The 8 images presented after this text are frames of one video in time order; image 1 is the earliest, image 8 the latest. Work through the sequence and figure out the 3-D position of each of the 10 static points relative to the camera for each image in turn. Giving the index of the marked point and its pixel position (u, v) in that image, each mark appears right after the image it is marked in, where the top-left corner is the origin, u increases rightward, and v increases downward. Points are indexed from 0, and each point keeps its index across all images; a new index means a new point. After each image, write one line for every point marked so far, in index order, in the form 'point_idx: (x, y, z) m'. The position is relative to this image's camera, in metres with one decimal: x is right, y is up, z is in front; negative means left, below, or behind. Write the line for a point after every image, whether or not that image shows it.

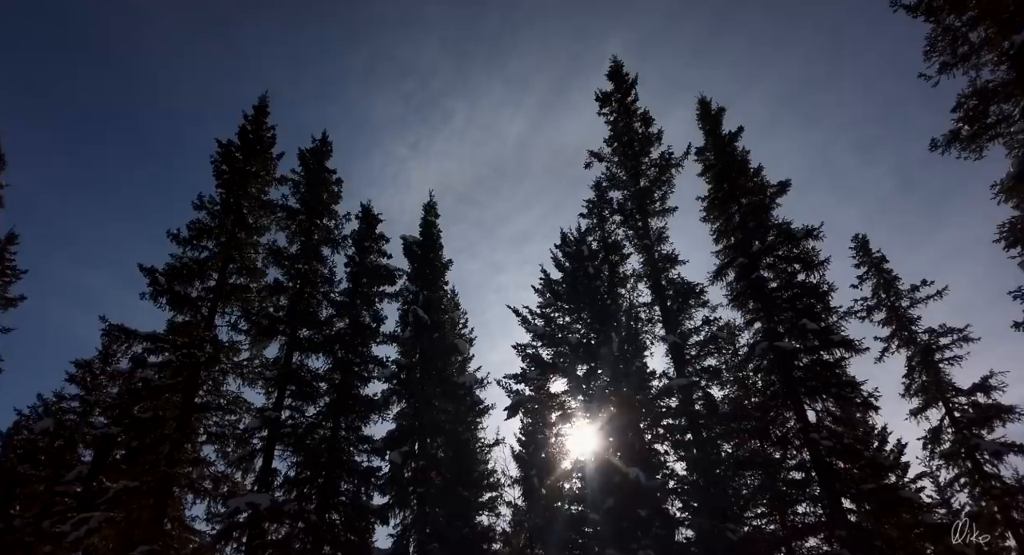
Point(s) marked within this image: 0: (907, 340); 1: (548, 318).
0: (+12.6, -2.0, +19.9) m
1: (+1.0, -1.2, +18.2) m
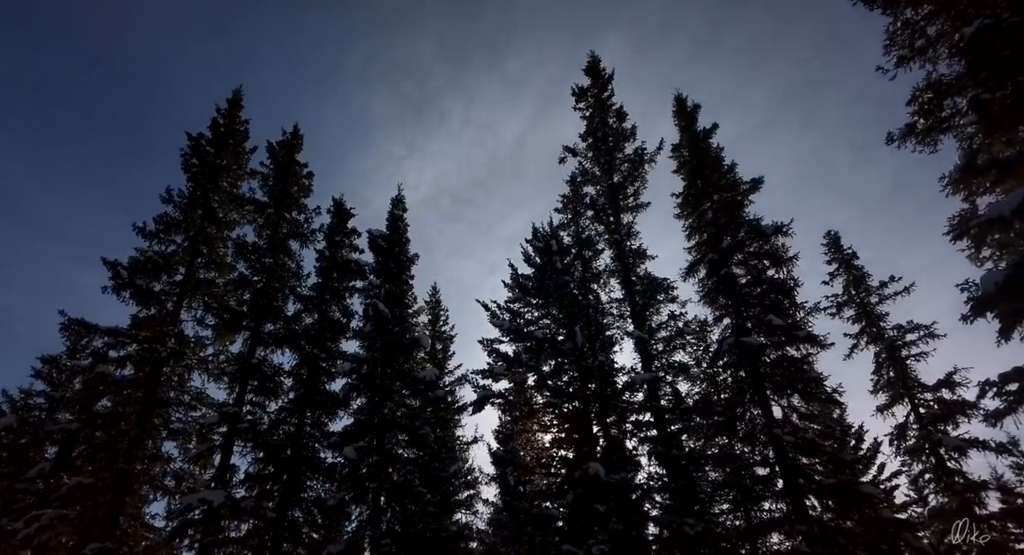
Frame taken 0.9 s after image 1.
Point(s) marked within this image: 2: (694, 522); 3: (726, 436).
0: (+11.7, -1.9, +20.0) m
1: (+0.1, -1.1, +18.0) m
2: (+3.9, -5.4, +13.7) m
3: (+6.0, -4.4, +17.0) m
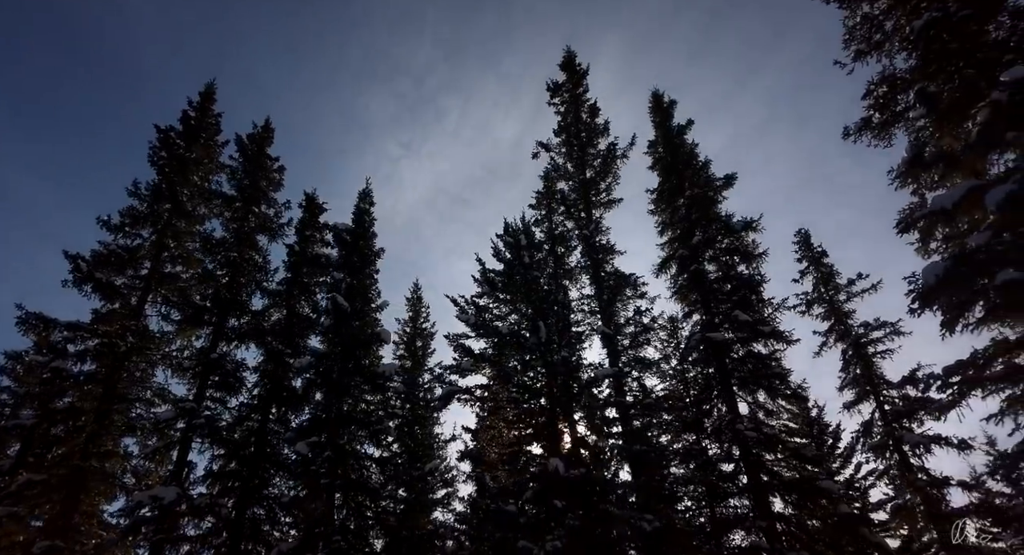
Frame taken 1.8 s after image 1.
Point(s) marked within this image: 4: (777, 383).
0: (+10.7, -1.8, +20.0) m
1: (-0.9, -0.9, +17.9) m
2: (+3.0, -5.3, +13.6) m
3: (+5.0, -4.3, +16.9) m
4: (+7.3, -2.9, +16.9) m
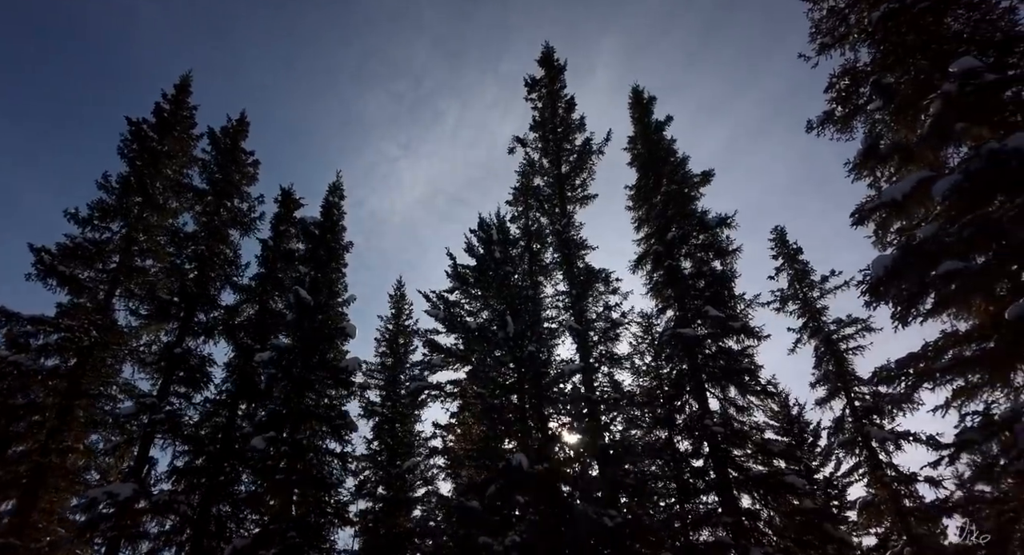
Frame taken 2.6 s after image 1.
0: (+9.8, -1.7, +20.0) m
1: (-1.7, -0.8, +17.8) m
2: (+2.3, -5.2, +13.5) m
3: (+4.2, -4.1, +16.9) m
4: (+6.5, -2.8, +16.8) m
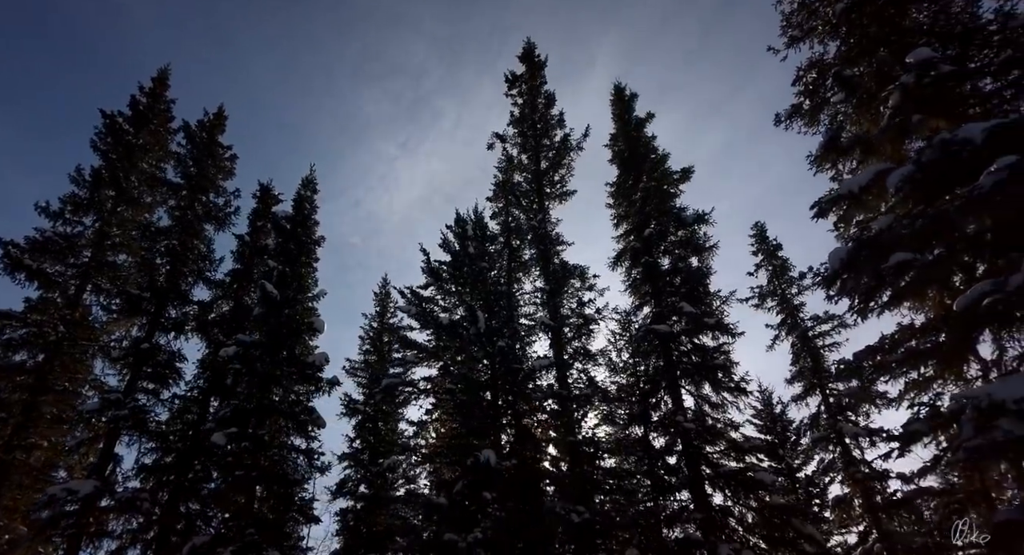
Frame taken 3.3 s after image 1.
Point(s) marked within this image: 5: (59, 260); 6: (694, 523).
0: (+9.1, -1.6, +20.0) m
1: (-2.4, -0.7, +17.6) m
2: (+1.6, -5.1, +13.4) m
3: (+3.5, -4.0, +16.8) m
4: (+5.8, -2.7, +16.8) m
5: (-14.1, +0.6, +19.1) m
6: (+4.1, -5.5, +13.9) m
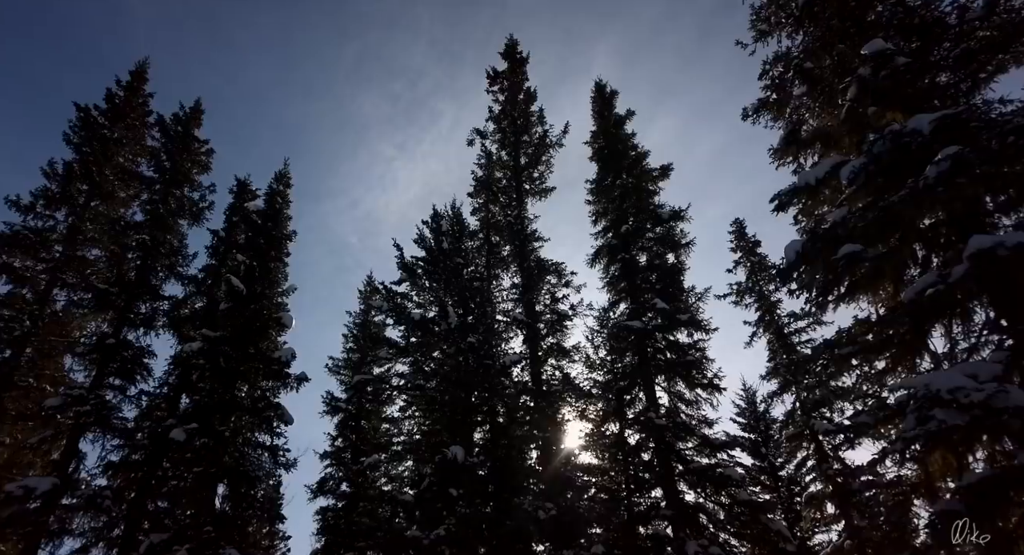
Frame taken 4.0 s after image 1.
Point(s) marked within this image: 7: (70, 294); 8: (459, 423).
0: (+8.4, -1.5, +20.0) m
1: (-3.1, -0.5, +17.5) m
2: (+0.9, -5.0, +13.3) m
3: (+2.8, -3.9, +16.7) m
4: (+5.0, -2.6, +16.7) m
5: (-14.8, +0.7, +18.8) m
6: (+3.4, -5.5, +13.9) m
7: (-13.1, -0.5, +18.1) m
8: (-1.3, -3.5, +14.7) m
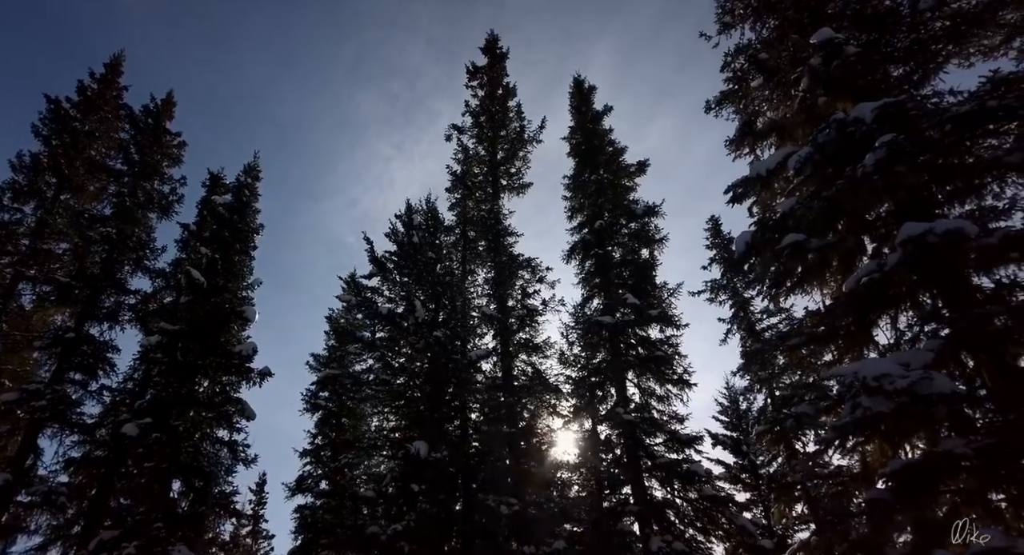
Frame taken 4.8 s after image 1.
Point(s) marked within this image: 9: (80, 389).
0: (+7.5, -1.4, +20.0) m
1: (-3.9, -0.4, +17.3) m
2: (+0.2, -4.8, +13.2) m
3: (+2.0, -3.8, +16.7) m
4: (+4.3, -2.5, +16.7) m
5: (-15.6, +0.9, +18.4) m
6: (+2.7, -5.3, +13.8) m
7: (-13.9, -0.3, +17.8) m
8: (-2.0, -3.4, +14.6) m
9: (-10.7, -2.8, +15.4) m
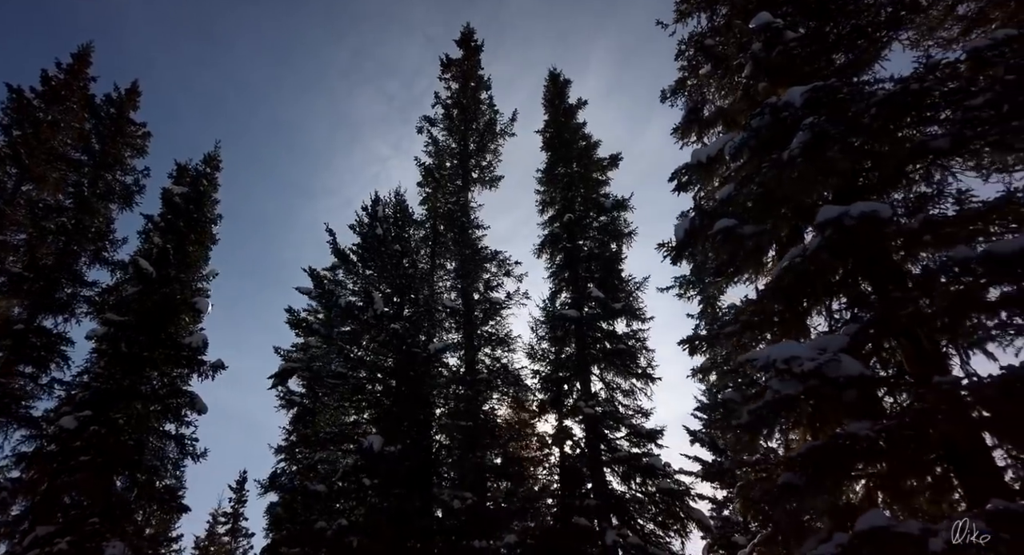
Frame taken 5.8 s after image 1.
0: (+6.5, -1.3, +20.0) m
1: (-4.8, -0.2, +17.0) m
2: (-0.7, -4.7, +13.0) m
3: (+1.1, -3.6, +16.5) m
4: (+3.3, -2.3, +16.6) m
5: (-16.6, +1.2, +18.0) m
6: (+1.8, -5.2, +13.7) m
7: (-14.8, -0.1, +17.4) m
8: (-3.0, -3.2, +14.4) m
9: (-11.7, -2.6, +15.0) m
